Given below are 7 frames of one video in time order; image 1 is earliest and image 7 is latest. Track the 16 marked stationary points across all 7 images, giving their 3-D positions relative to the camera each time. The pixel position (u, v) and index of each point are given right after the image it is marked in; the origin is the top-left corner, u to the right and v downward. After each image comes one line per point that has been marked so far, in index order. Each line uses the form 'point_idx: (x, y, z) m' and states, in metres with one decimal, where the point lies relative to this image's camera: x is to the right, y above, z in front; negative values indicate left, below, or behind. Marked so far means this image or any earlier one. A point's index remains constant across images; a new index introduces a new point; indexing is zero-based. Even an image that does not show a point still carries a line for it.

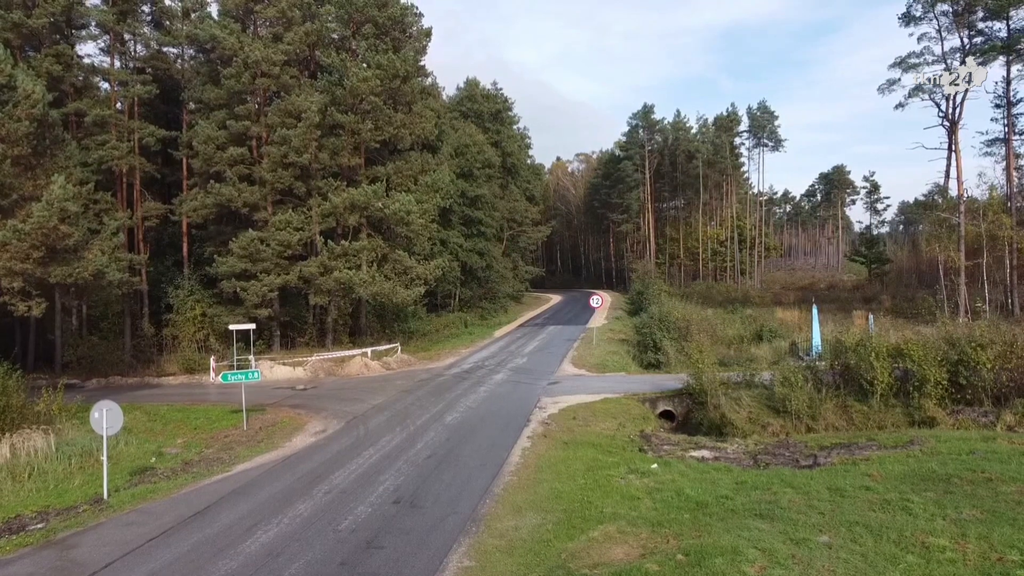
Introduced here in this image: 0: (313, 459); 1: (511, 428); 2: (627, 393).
0: (-3.1, -2.7, +12.8) m
1: (0.0, -2.4, +14.3) m
2: (+2.4, -2.2, +17.5) m
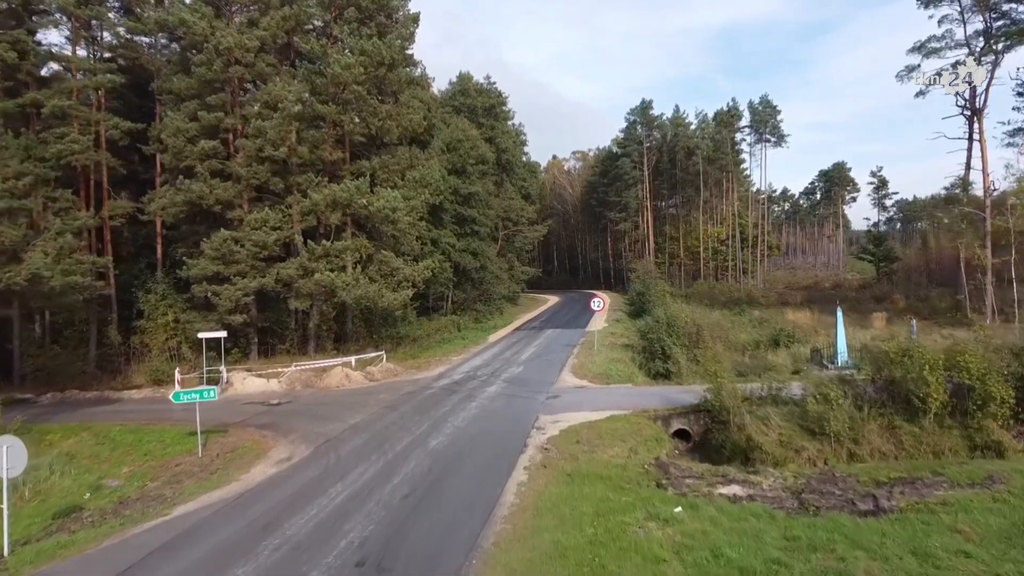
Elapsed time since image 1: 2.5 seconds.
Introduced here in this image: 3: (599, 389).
0: (-3.1, -2.7, +10.8) m
1: (-0.1, -2.5, +12.3) m
2: (+2.3, -2.3, +15.6) m
3: (+1.9, -2.3, +18.5) m
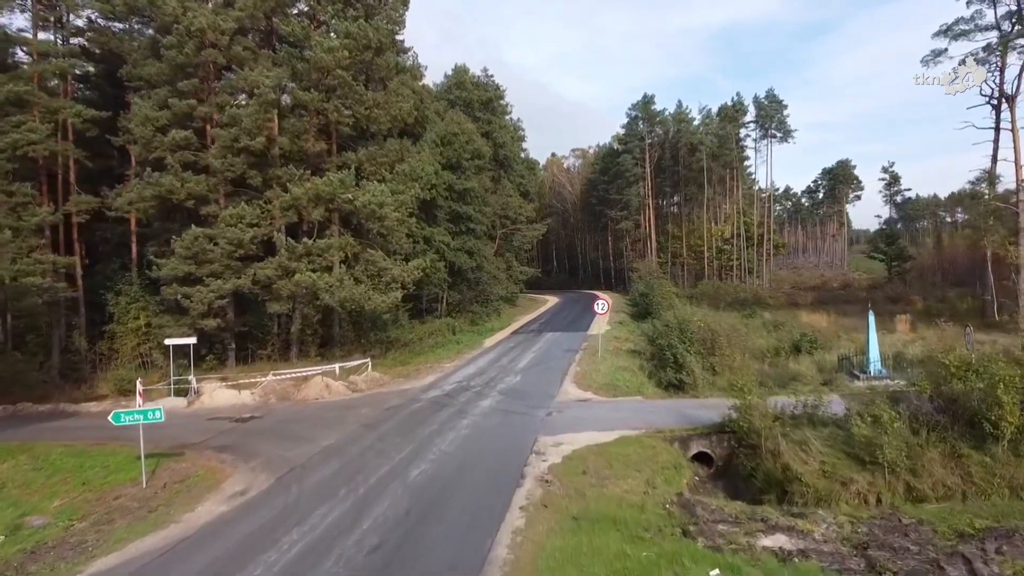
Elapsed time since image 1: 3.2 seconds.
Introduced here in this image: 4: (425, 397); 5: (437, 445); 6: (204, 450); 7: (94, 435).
0: (-3.2, -2.8, +8.9) m
1: (-0.2, -2.5, +10.4) m
2: (+2.2, -2.3, +13.6) m
3: (+1.9, -2.3, +16.6) m
4: (-1.9, -2.4, +18.1) m
5: (-1.2, -2.5, +13.1) m
6: (-5.2, -2.7, +13.9) m
7: (-8.2, -2.9, +16.1) m
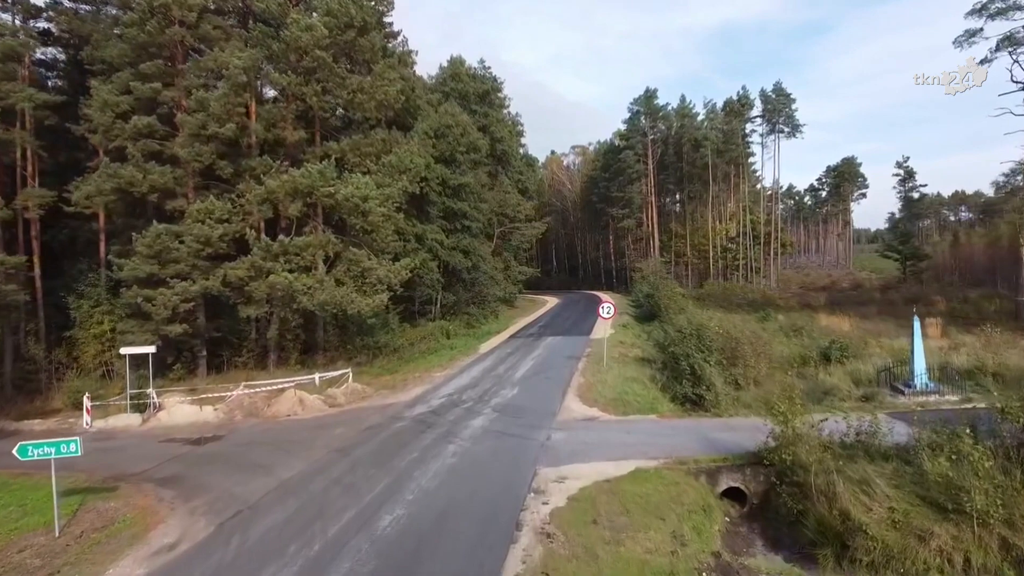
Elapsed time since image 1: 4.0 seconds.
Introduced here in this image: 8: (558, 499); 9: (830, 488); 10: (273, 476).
0: (-3.3, -2.8, +6.7) m
1: (-0.2, -2.6, +8.3) m
2: (+2.2, -2.4, +11.5) m
3: (+1.8, -2.3, +14.4) m
4: (-2.0, -2.5, +16.0) m
5: (-1.3, -2.5, +10.9) m
6: (-5.2, -2.8, +11.7) m
7: (-8.2, -2.9, +14.0) m
8: (+0.5, -2.5, +9.7) m
9: (+3.5, -2.2, +9.2) m
10: (-3.4, -2.7, +11.7) m
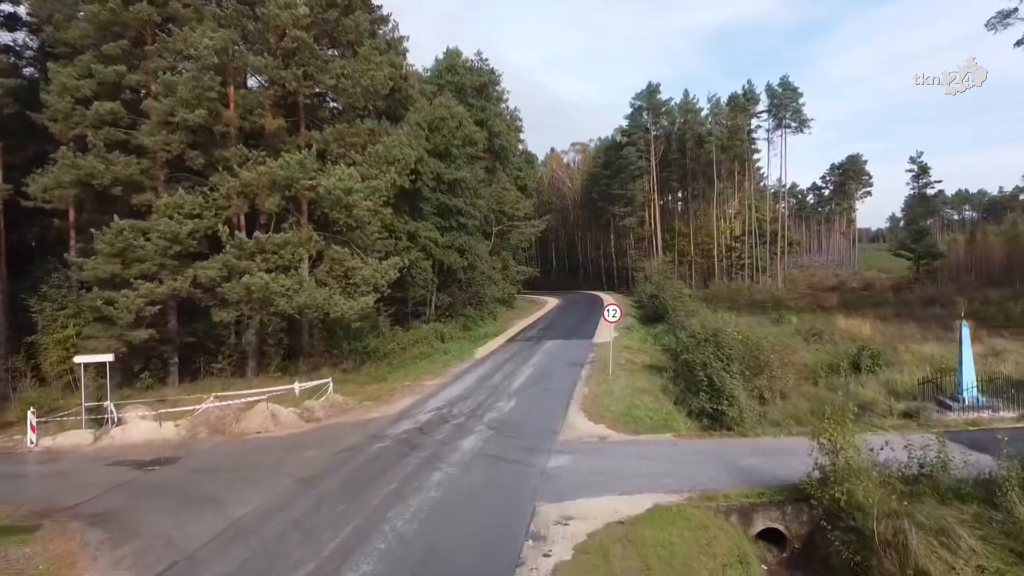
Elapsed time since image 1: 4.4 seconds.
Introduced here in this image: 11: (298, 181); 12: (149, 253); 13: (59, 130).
0: (-3.3, -2.9, +4.9) m
1: (-0.3, -2.6, +6.5) m
2: (+2.1, -2.4, +9.7) m
3: (+1.7, -2.4, +12.6) m
4: (-2.0, -2.5, +14.2) m
5: (-1.3, -2.6, +9.2) m
6: (-5.3, -2.8, +9.9) m
7: (-8.3, -2.9, +12.2) m
8: (+0.5, -2.5, +8.0) m
9: (+3.5, -2.2, +7.4) m
10: (-3.5, -2.7, +9.9) m
11: (-5.1, +2.5, +19.6) m
12: (-8.3, +0.8, +18.8) m
13: (-10.9, +3.8, +19.9) m
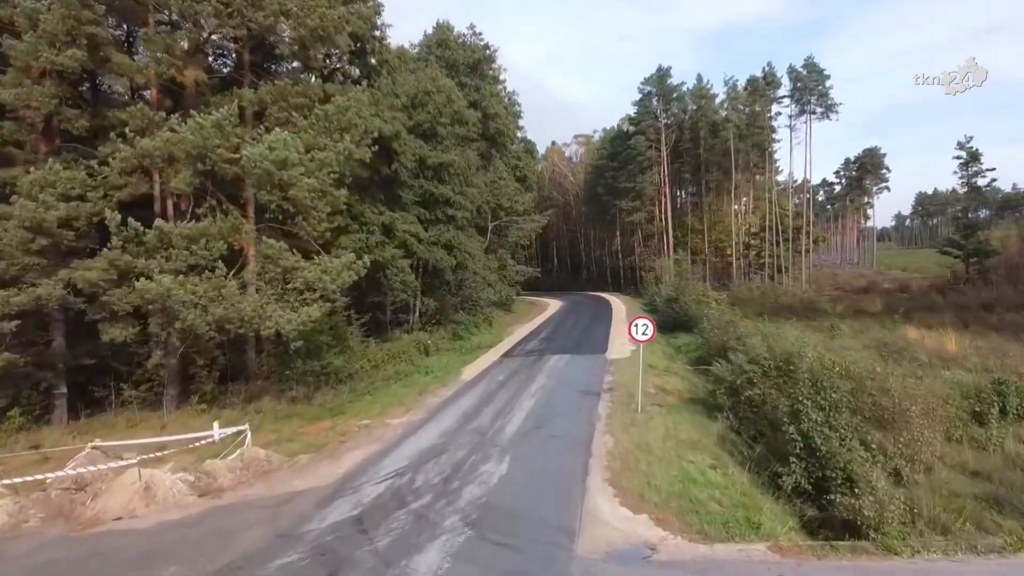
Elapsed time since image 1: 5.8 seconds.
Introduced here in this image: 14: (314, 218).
0: (-3.5, -3.0, -0.2) m
1: (-0.4, -2.7, +1.3) m
2: (+2.0, -2.5, +4.6) m
3: (+1.6, -2.5, +7.5) m
4: (-2.2, -2.6, +9.0) m
5: (-1.4, -2.7, +4.0) m
6: (-5.4, -2.9, +4.8) m
7: (-8.4, -3.1, +7.0) m
8: (+0.4, -2.7, +2.8) m
9: (+3.4, -2.4, +2.2) m
10: (-3.6, -2.8, +4.8) m
11: (-5.2, +2.4, +14.4) m
12: (-8.4, +0.7, +13.6) m
13: (-11.0, +3.7, +14.7) m
14: (-3.8, +1.3, +15.7) m
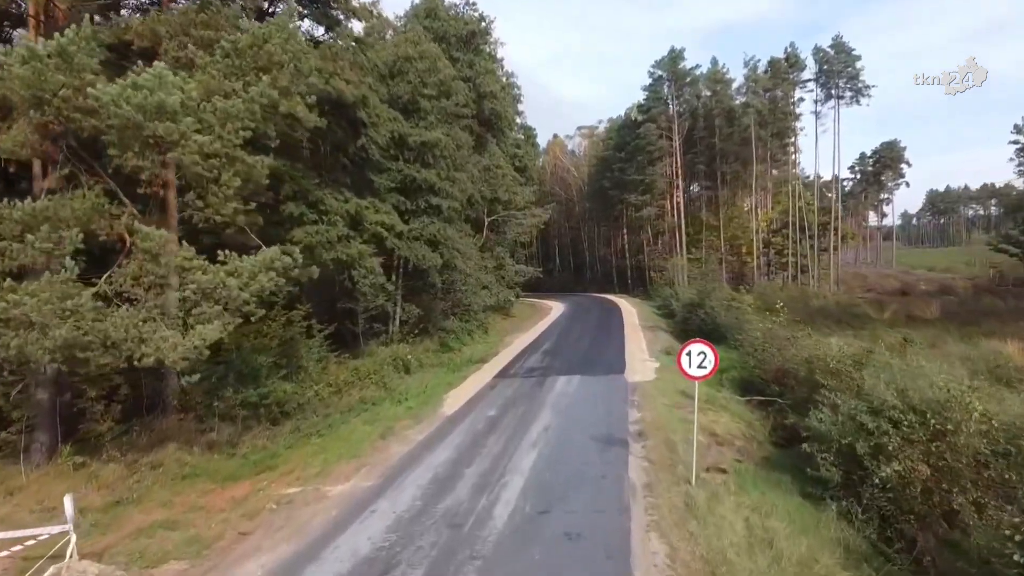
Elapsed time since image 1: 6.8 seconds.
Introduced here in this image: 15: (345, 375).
0: (-3.6, -3.1, -5.0) m
1: (-0.5, -2.9, -3.5) m
2: (+1.9, -2.7, -0.2) m
3: (+1.5, -2.6, +2.7) m
4: (-2.3, -2.7, +4.3) m
5: (-1.5, -2.8, -0.8) m
6: (-5.5, -3.1, 0.0) m
7: (-8.5, -3.2, +2.2) m
8: (+0.3, -2.8, -2.0) m
9: (+3.3, -2.5, -2.6) m
10: (-3.7, -3.0, 0.0) m
11: (-5.3, +2.3, +9.6) m
12: (-8.5, +0.5, +8.8) m
13: (-11.1, +3.6, +10.0) m
14: (-3.9, +1.2, +11.0) m
15: (-3.9, -2.0, +19.4) m
